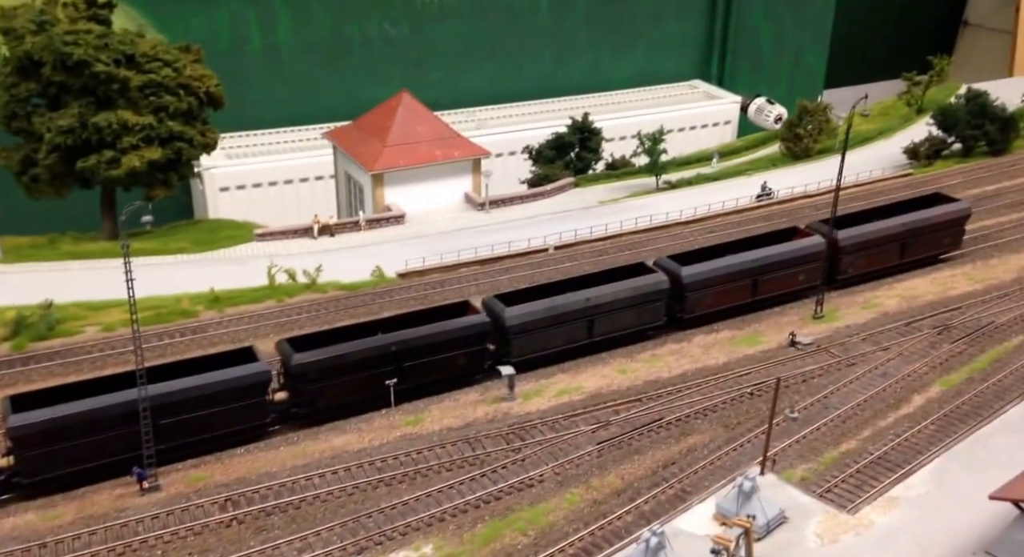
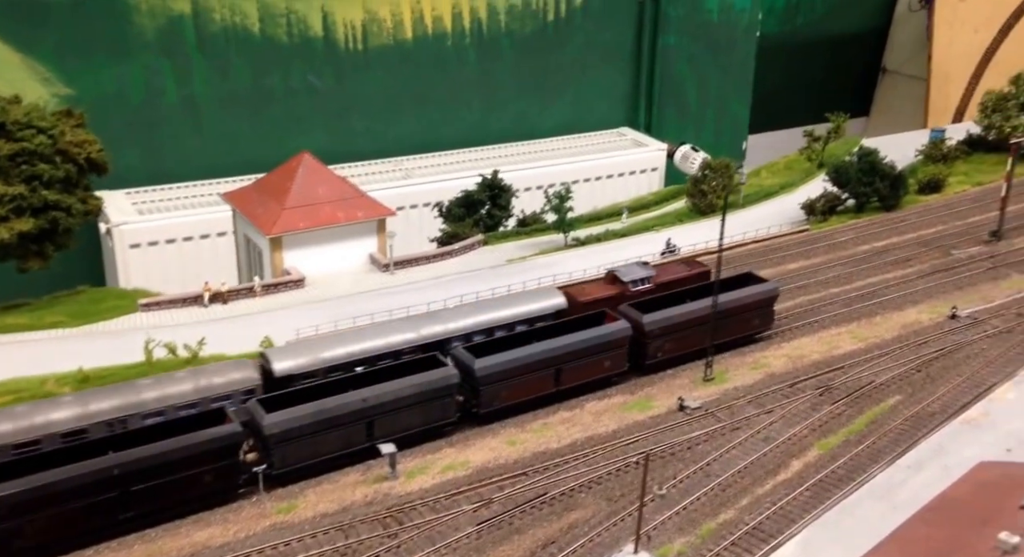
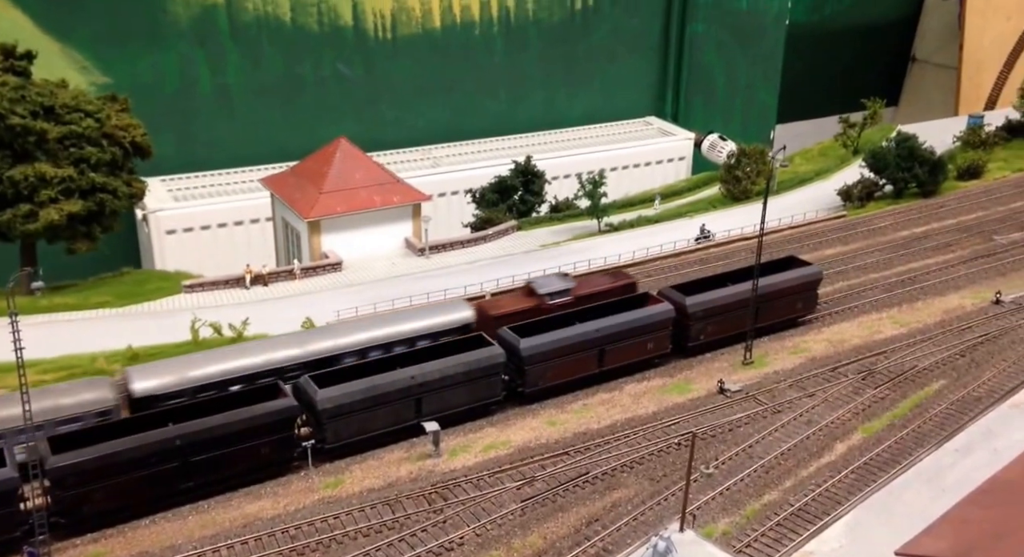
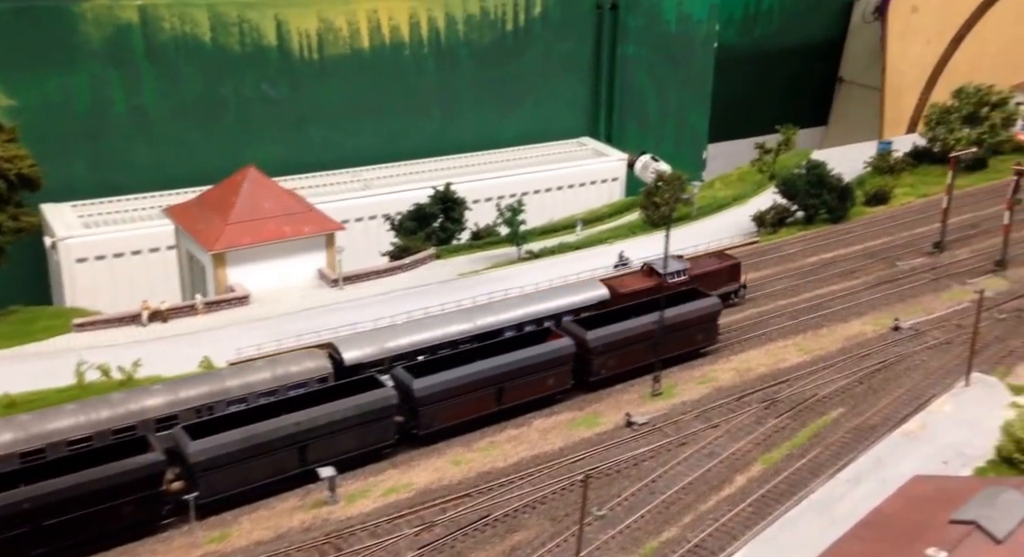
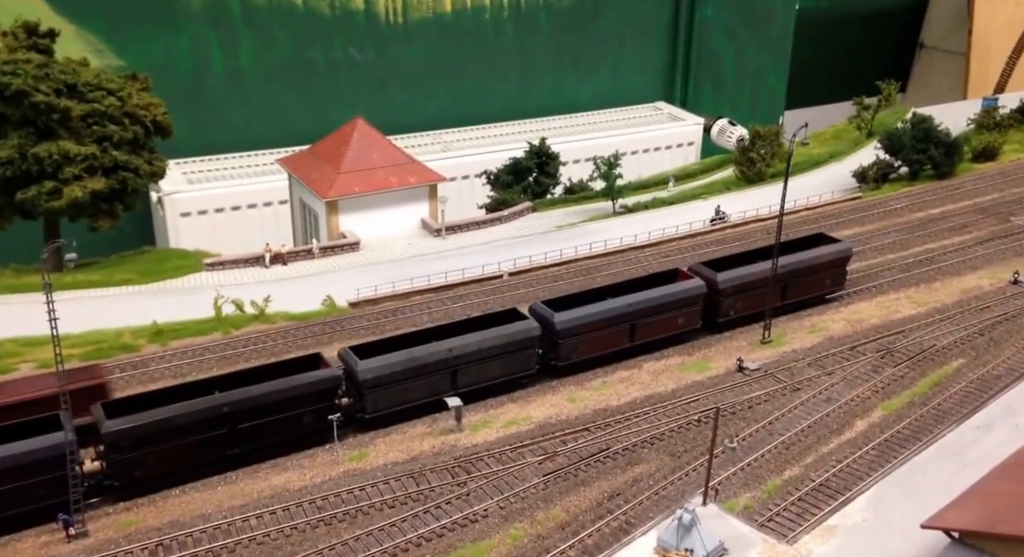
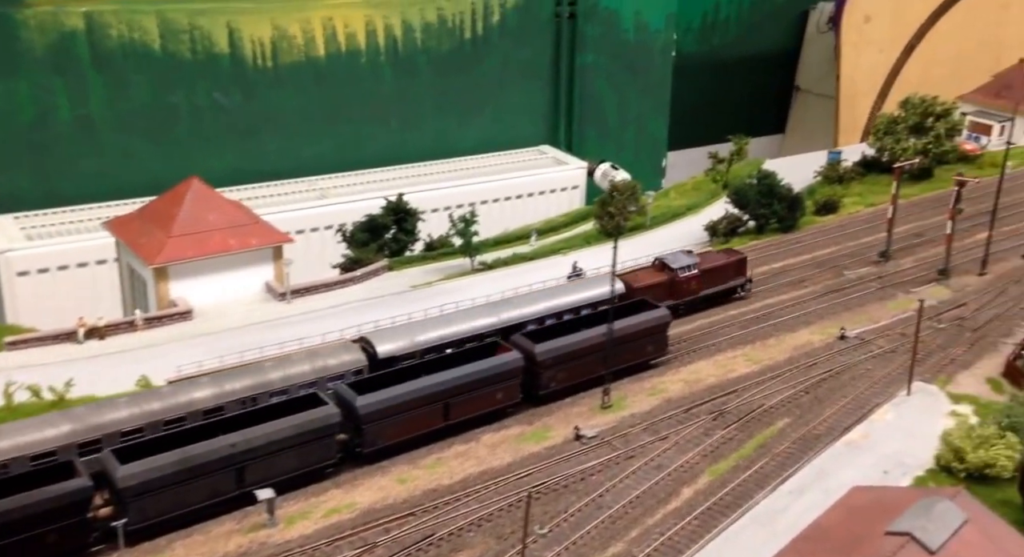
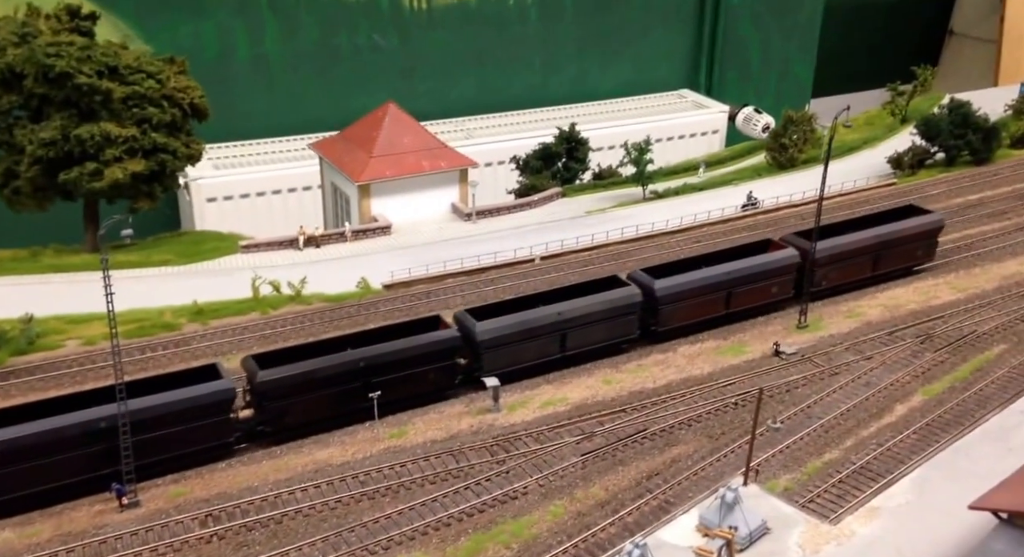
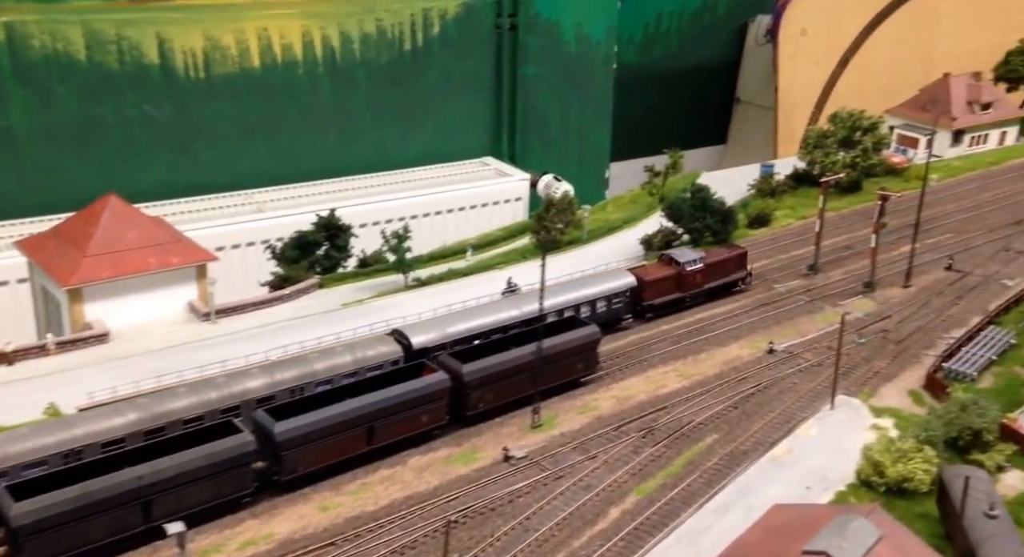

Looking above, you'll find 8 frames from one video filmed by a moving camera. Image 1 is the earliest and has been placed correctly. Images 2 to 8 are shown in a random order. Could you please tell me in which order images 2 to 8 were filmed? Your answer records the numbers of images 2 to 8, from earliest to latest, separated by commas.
7, 5, 3, 2, 4, 6, 8
